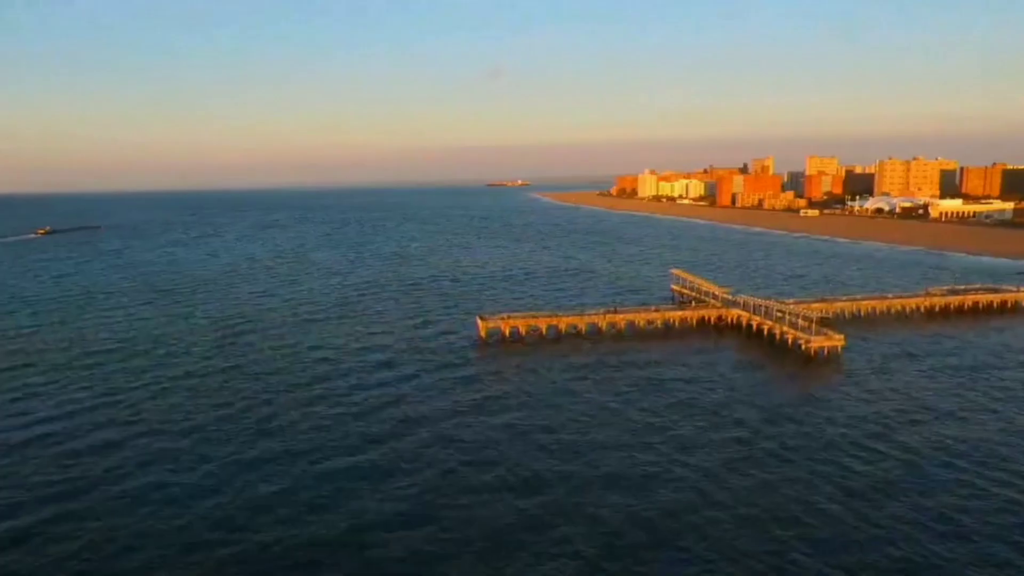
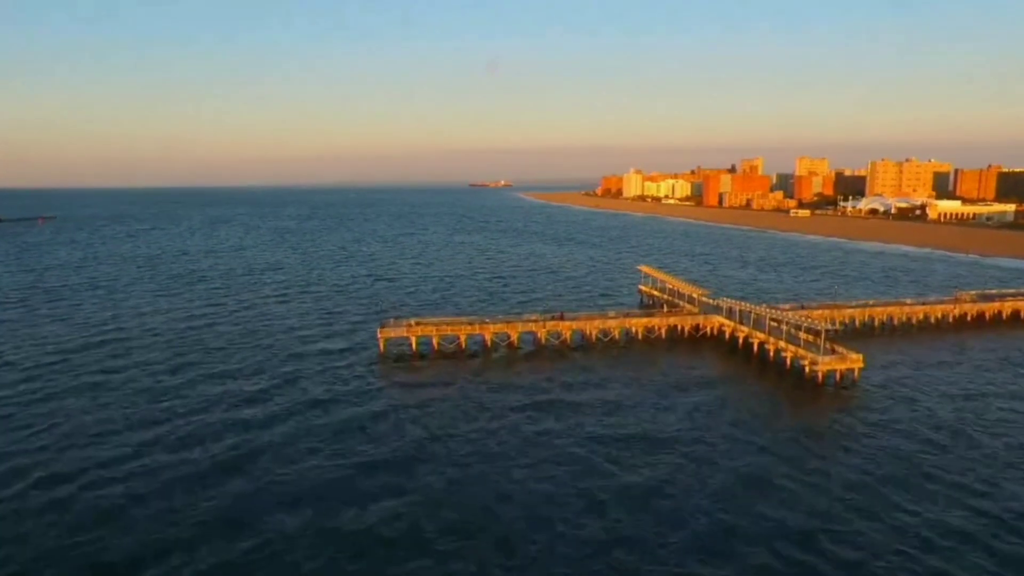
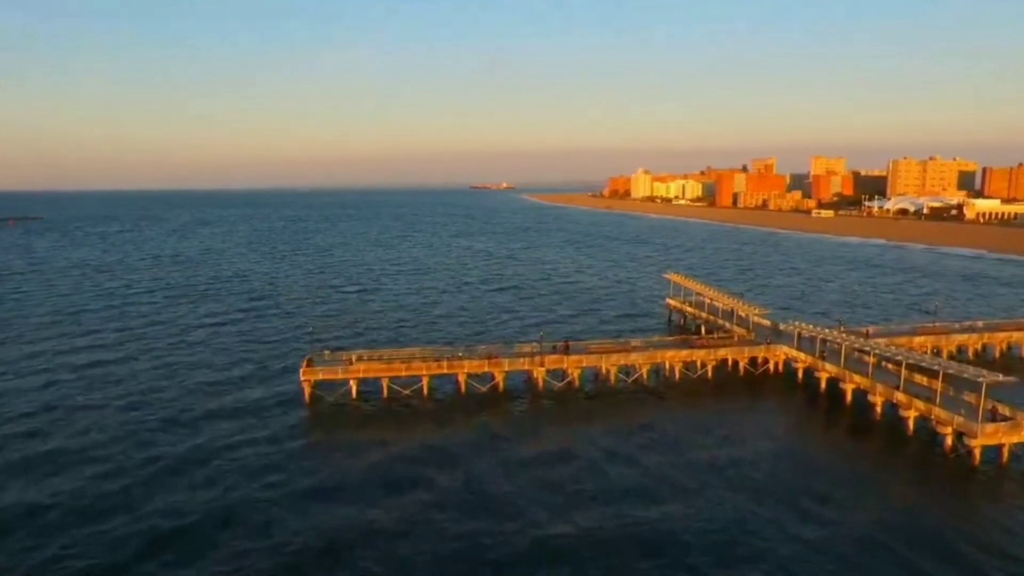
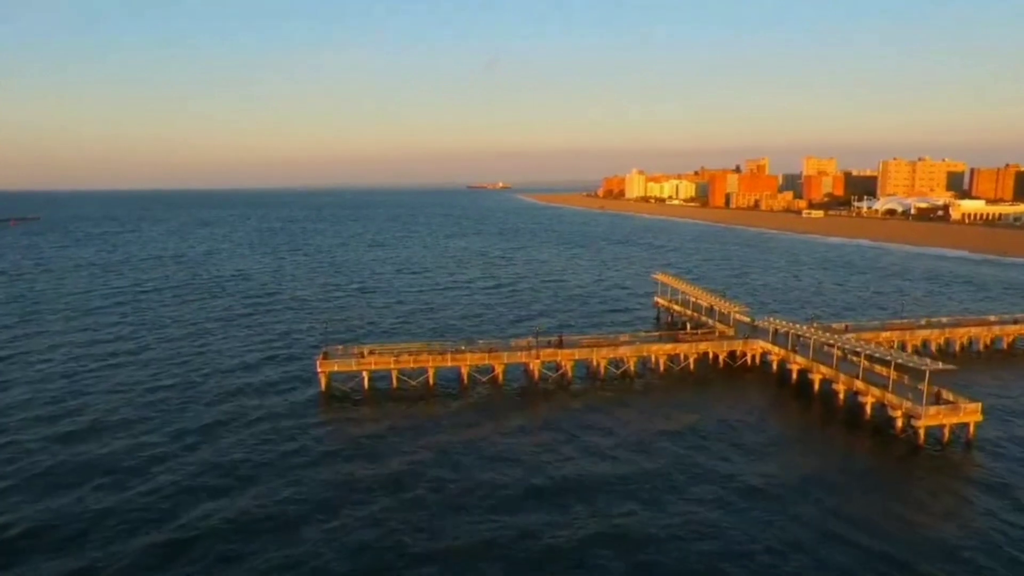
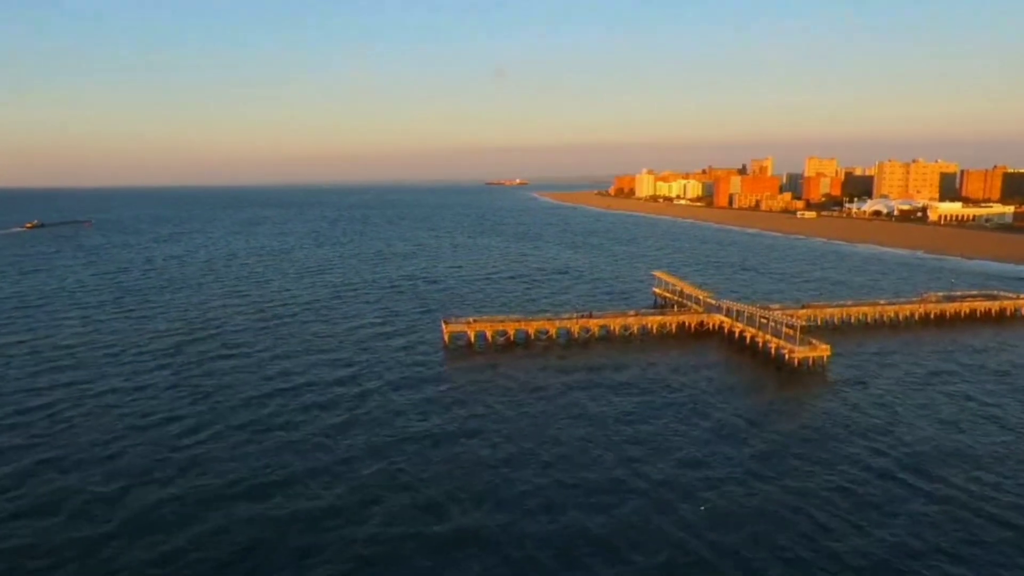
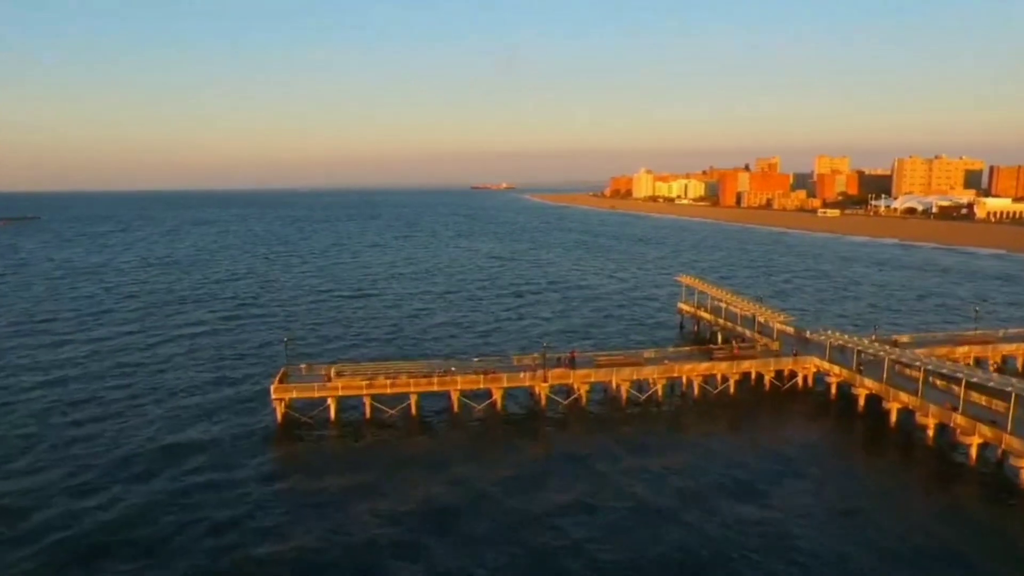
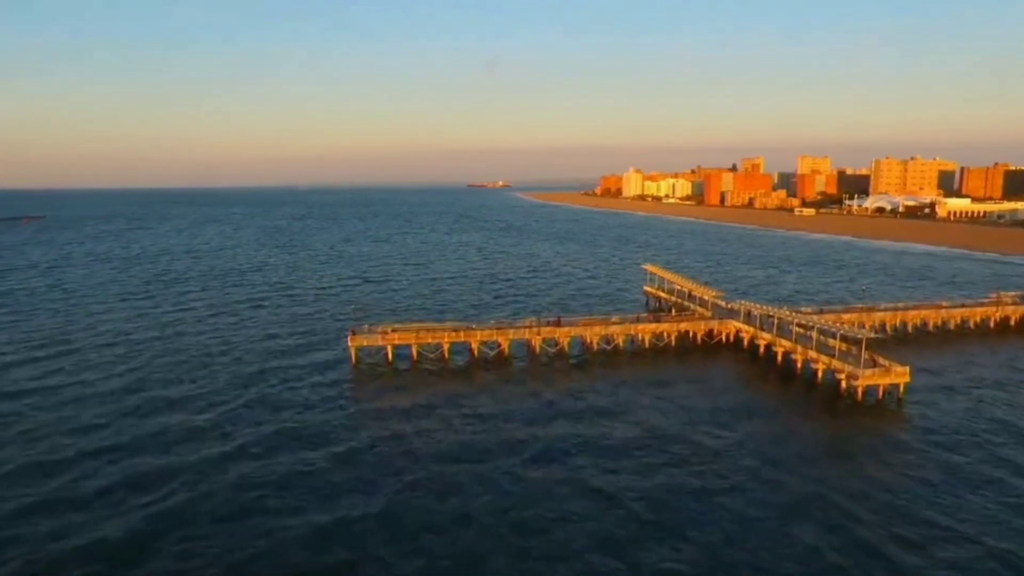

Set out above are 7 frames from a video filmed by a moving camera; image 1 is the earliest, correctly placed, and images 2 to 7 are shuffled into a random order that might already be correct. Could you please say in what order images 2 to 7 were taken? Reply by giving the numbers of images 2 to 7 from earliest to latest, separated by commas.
5, 2, 7, 4, 3, 6
